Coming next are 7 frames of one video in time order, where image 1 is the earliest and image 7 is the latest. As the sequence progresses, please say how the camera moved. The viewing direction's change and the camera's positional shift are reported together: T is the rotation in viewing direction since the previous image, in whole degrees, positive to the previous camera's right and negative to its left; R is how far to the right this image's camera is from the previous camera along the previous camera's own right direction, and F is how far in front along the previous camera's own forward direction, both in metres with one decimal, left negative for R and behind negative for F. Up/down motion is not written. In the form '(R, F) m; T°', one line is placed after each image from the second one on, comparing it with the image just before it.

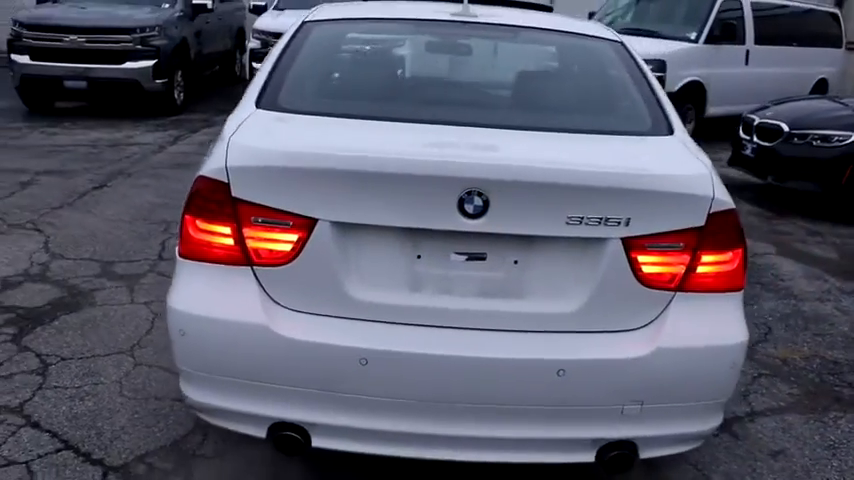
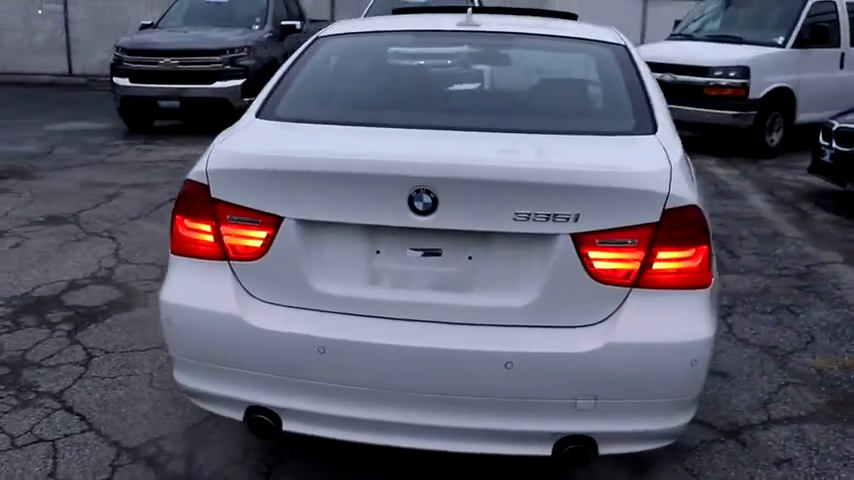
(+0.5, -0.1) m; -8°
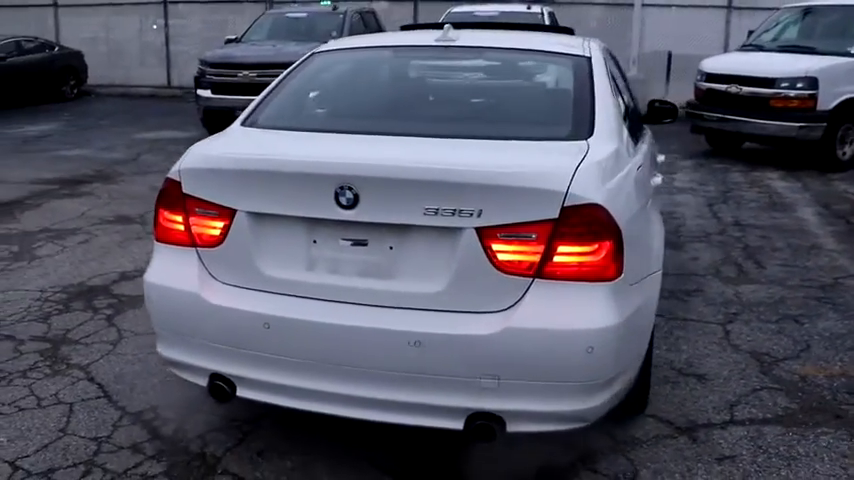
(+0.6, -0.3) m; -7°
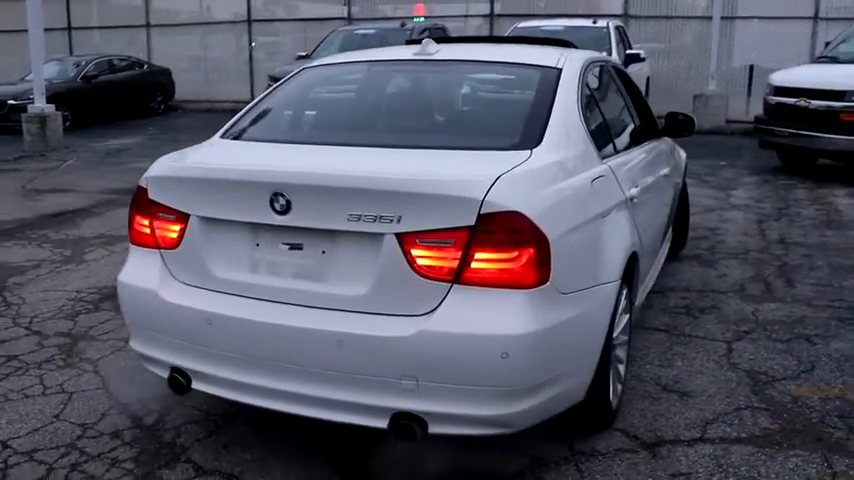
(+0.6, -0.1) m; -7°
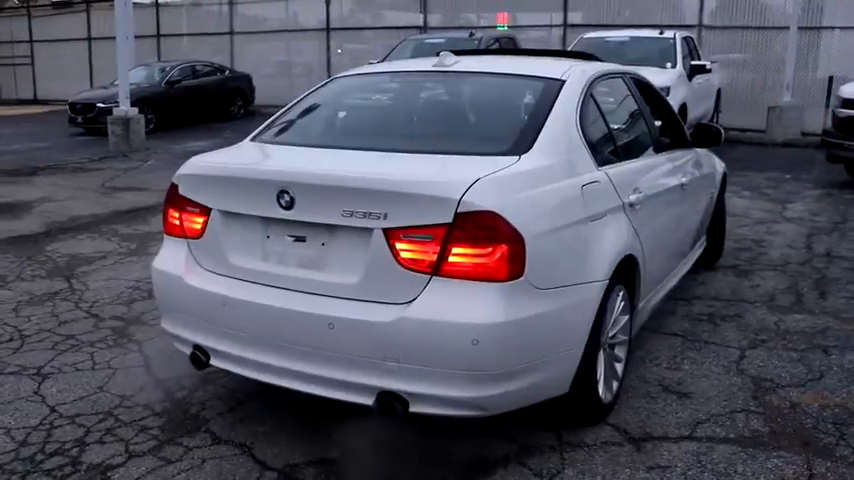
(+0.4, -0.3) m; -6°
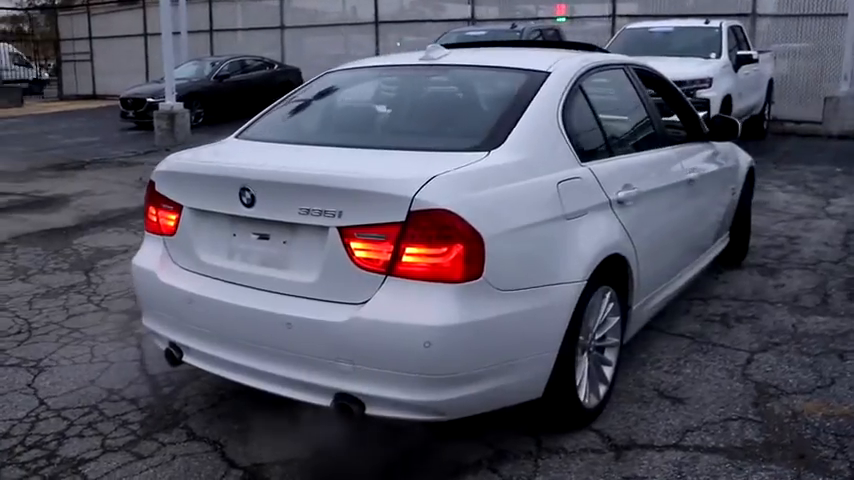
(+0.4, +0.1) m; -4°
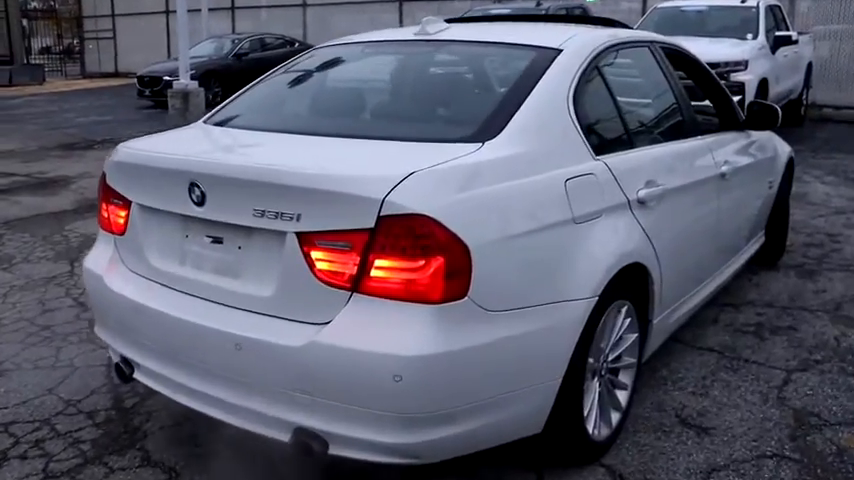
(+0.2, +0.5) m; -2°
